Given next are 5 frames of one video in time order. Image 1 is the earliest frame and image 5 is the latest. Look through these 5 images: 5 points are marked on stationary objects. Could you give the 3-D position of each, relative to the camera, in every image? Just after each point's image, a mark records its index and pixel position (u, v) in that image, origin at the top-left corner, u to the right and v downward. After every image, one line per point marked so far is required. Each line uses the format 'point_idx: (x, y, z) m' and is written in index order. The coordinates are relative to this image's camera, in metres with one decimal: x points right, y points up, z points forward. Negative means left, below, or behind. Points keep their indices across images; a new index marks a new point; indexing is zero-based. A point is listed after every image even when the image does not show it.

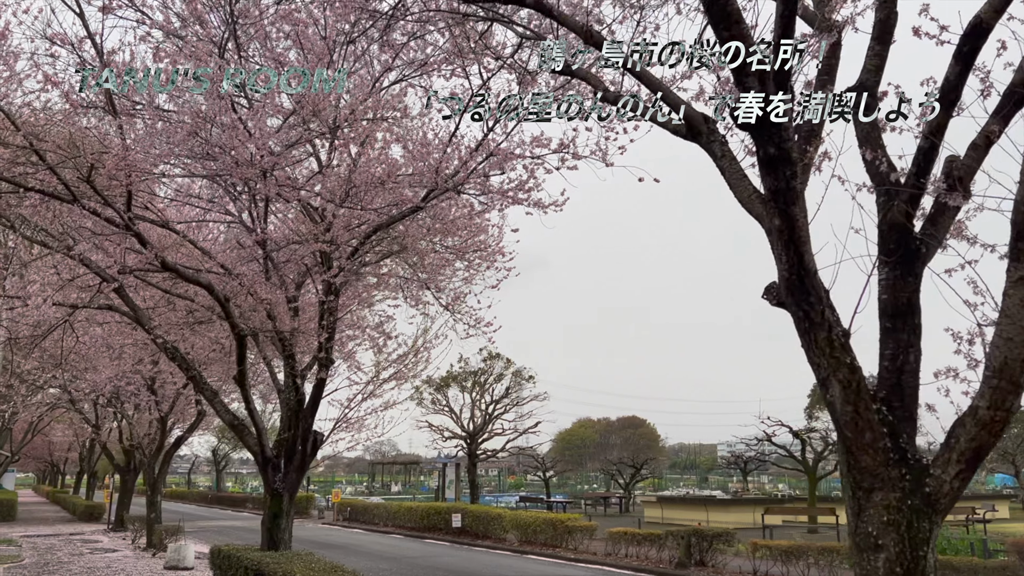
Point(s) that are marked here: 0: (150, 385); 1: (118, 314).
0: (-6.6, -1.8, +15.4) m
1: (-4.2, -0.3, +9.0) m
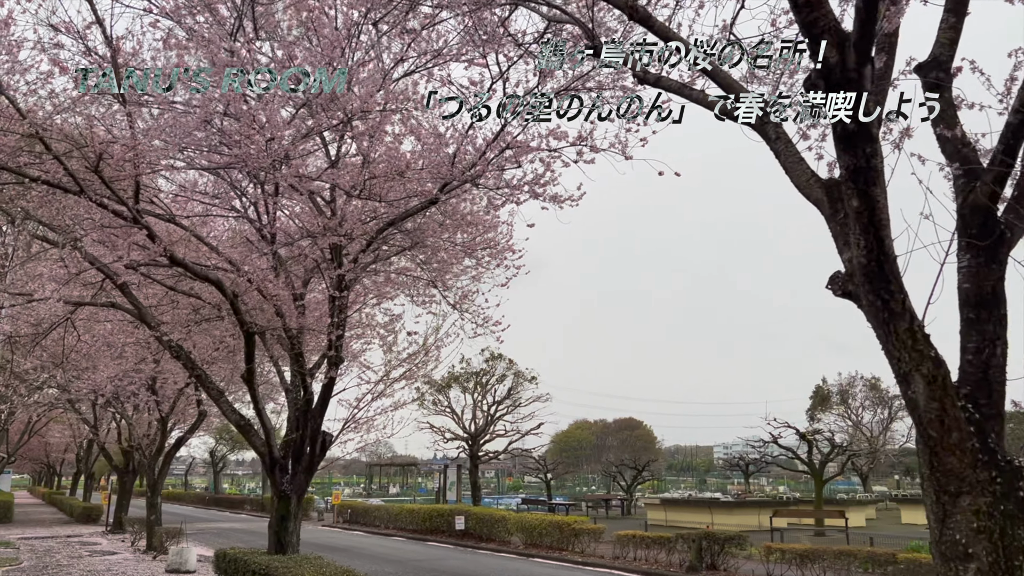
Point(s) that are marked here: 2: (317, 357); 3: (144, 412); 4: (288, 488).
0: (-6.5, -1.7, +15.2) m
1: (-4.0, -0.2, +8.7) m
2: (-1.9, -0.7, +8.3) m
3: (-7.6, -2.6, +17.4) m
4: (-2.2, -2.0, +8.3) m
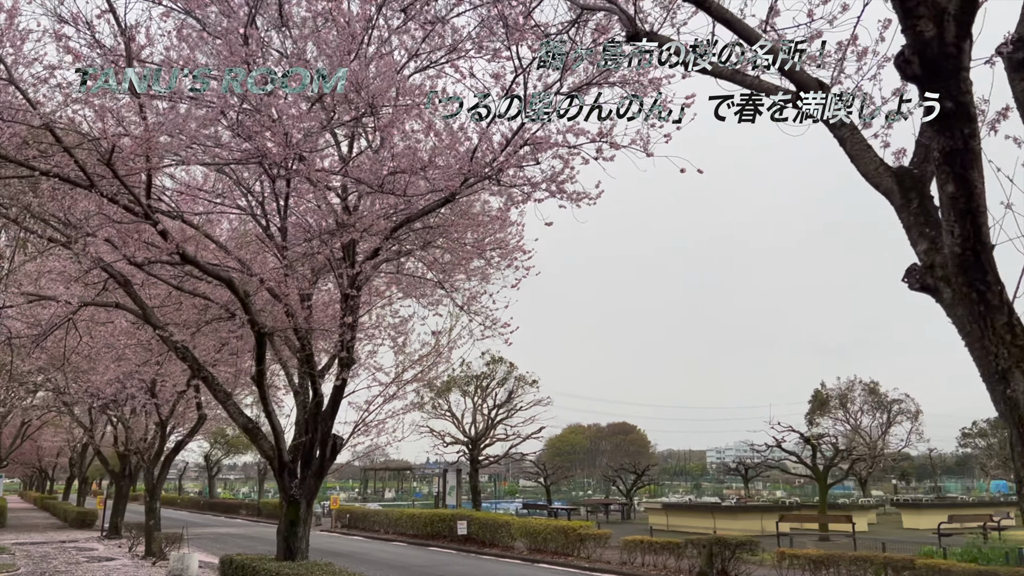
0: (-6.4, -1.8, +14.9) m
1: (-3.9, -0.2, +8.5) m
2: (-1.8, -0.7, +8.1) m
3: (-7.5, -2.6, +17.2) m
4: (-2.1, -2.0, +8.1) m
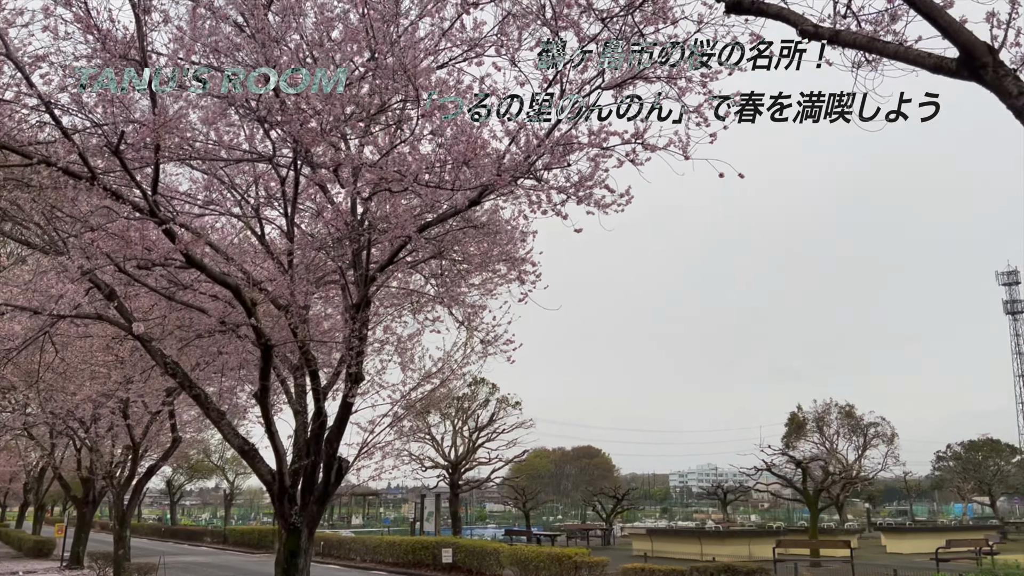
0: (-6.5, -2.0, +14.1) m
1: (-3.7, -0.3, +7.9) m
2: (-1.6, -0.8, +7.6) m
3: (-7.7, -2.9, +16.3) m
4: (-1.9, -2.0, +7.5) m
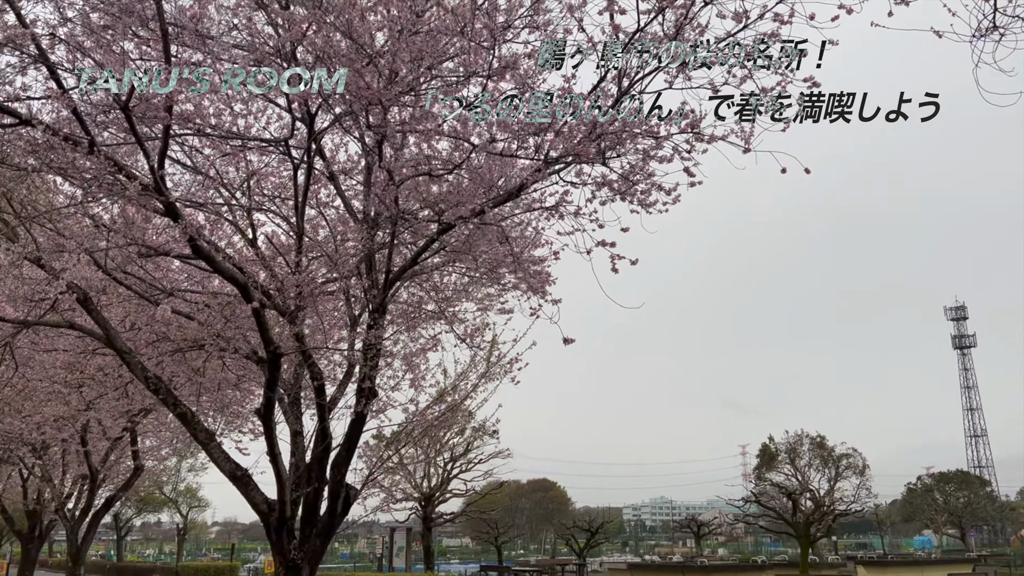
0: (-6.6, -2.2, +13.0) m
1: (-3.5, -0.4, +7.0) m
2: (-1.4, -0.8, +6.7) m
3: (-7.9, -3.2, +15.0) m
4: (-1.7, -2.1, +6.6) m
